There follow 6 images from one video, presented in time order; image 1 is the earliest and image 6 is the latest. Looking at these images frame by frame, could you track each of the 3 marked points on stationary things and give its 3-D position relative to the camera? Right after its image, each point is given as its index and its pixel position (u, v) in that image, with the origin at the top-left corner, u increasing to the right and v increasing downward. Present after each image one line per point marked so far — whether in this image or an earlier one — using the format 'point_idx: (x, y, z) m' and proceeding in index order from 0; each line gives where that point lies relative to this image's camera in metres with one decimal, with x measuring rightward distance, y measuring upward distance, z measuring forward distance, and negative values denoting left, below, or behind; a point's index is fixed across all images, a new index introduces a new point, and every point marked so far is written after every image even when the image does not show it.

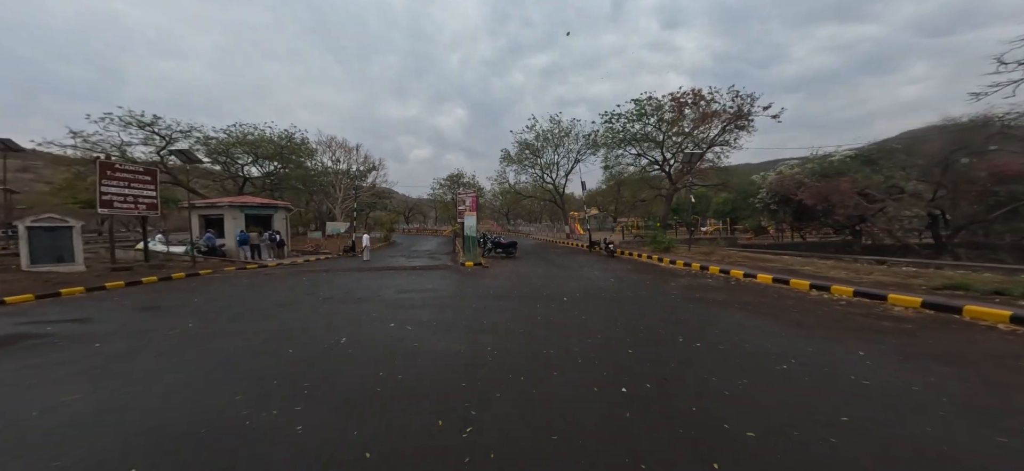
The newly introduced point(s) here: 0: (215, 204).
0: (-15.4, +1.5, +19.2) m
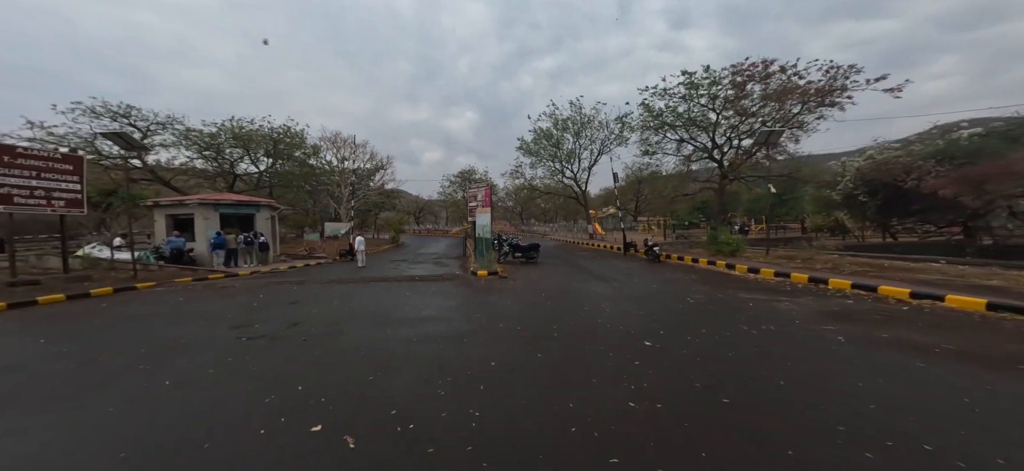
0: (-14.5, +1.4, +16.1) m
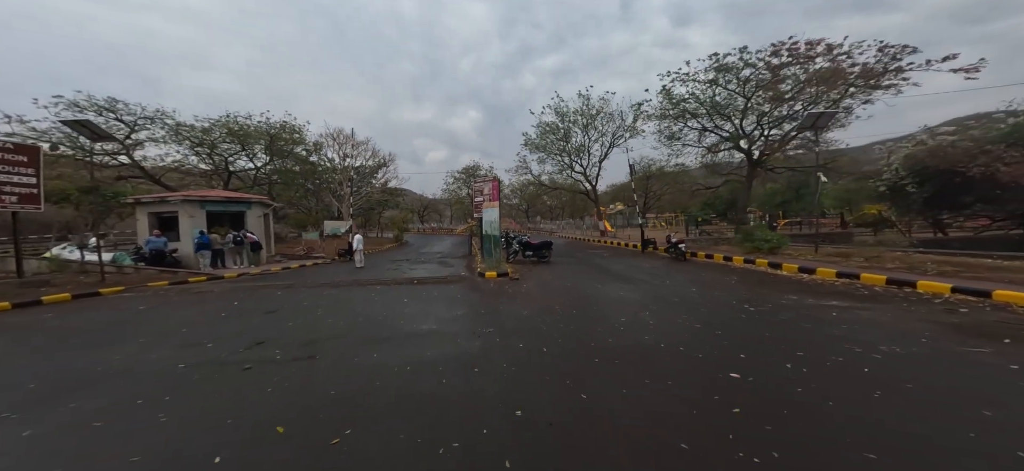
0: (-14.0, +1.4, +14.8) m
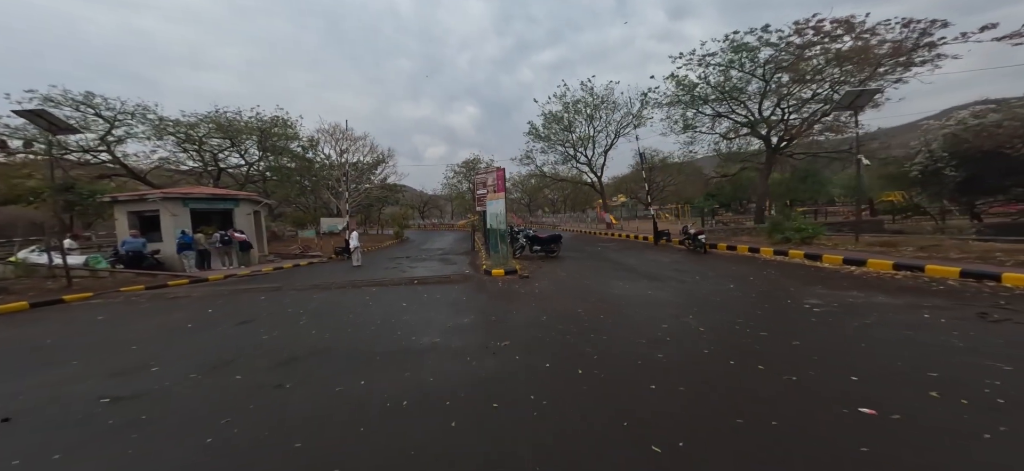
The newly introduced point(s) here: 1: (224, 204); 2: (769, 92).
0: (-13.8, +1.4, +13.8) m
1: (-12.1, +1.4, +15.5) m
2: (+11.4, +6.5, +16.4) m
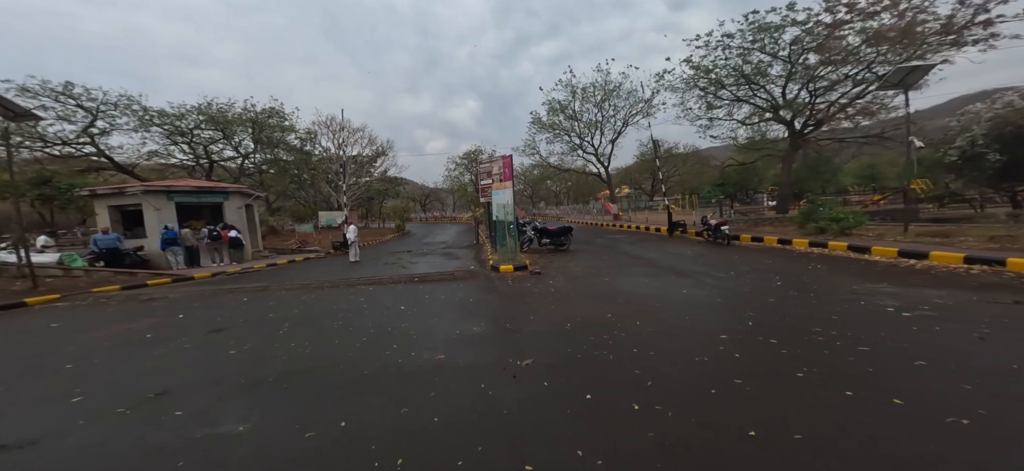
0: (-13.5, +1.6, +12.8) m
1: (-11.8, +1.6, +14.6) m
2: (+11.6, +6.9, +15.2) m
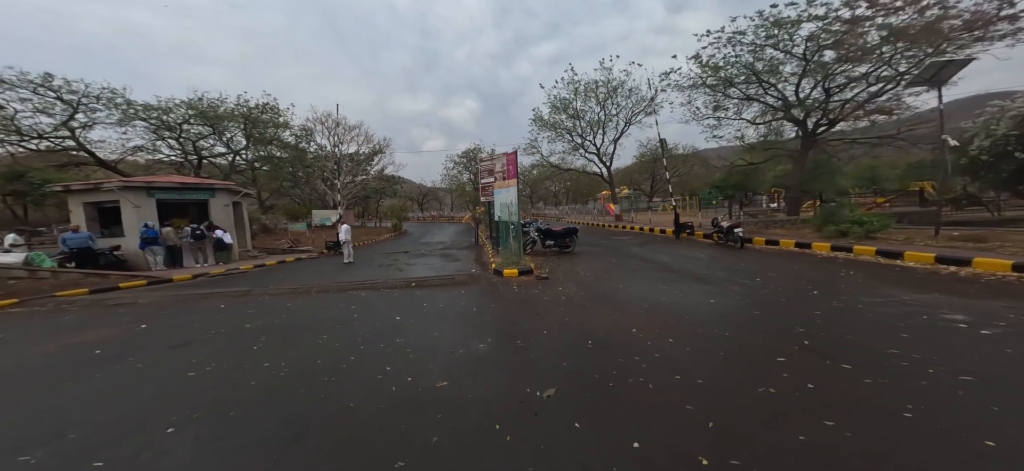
0: (-13.4, +1.6, +12.0) m
1: (-11.8, +1.6, +13.8) m
2: (+11.7, +6.8, +14.6) m
